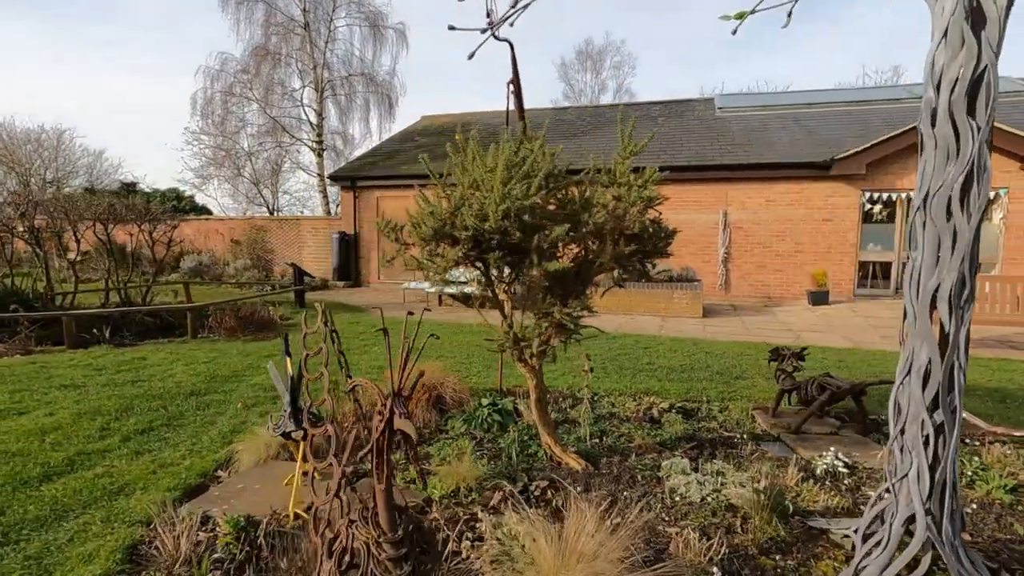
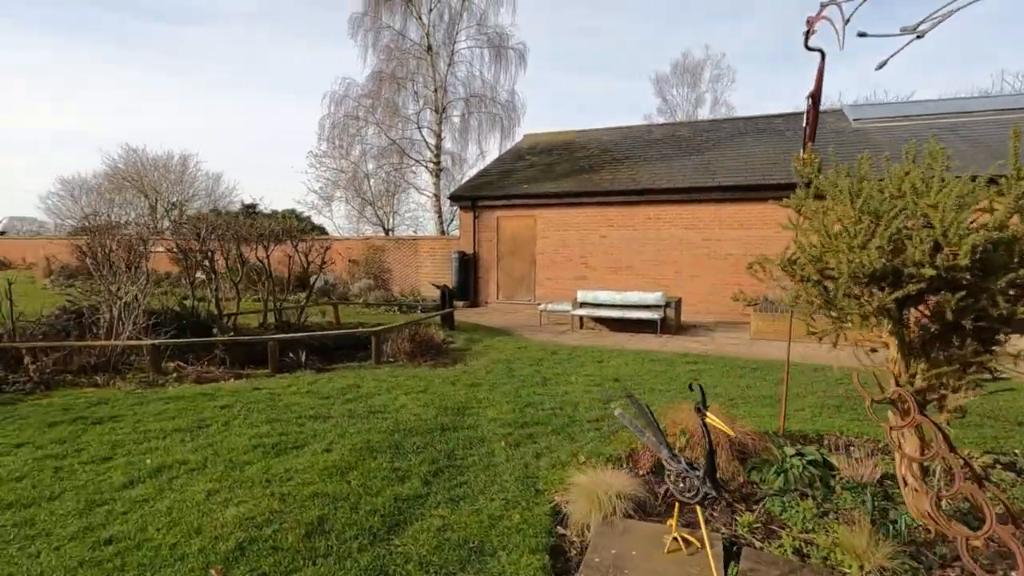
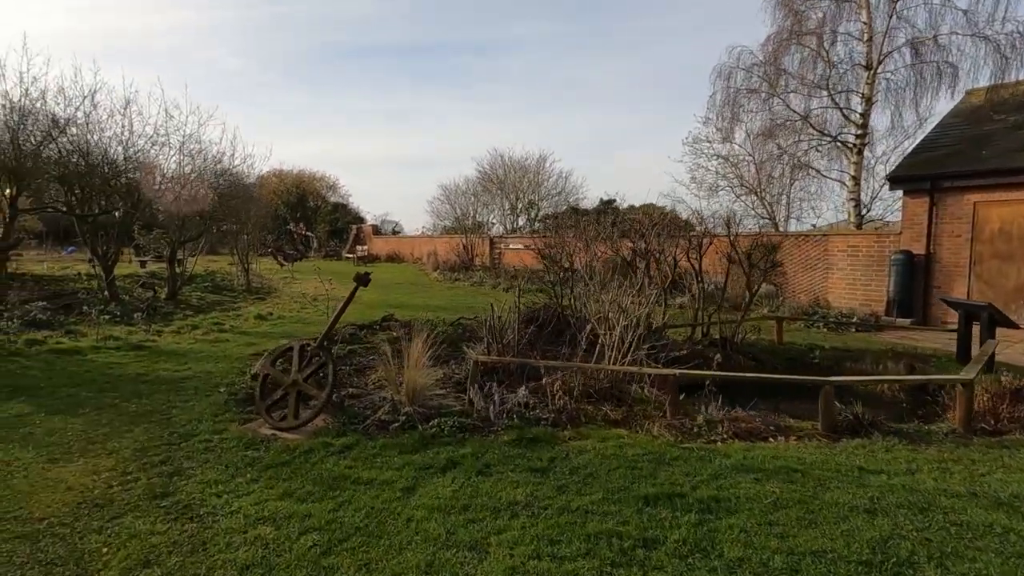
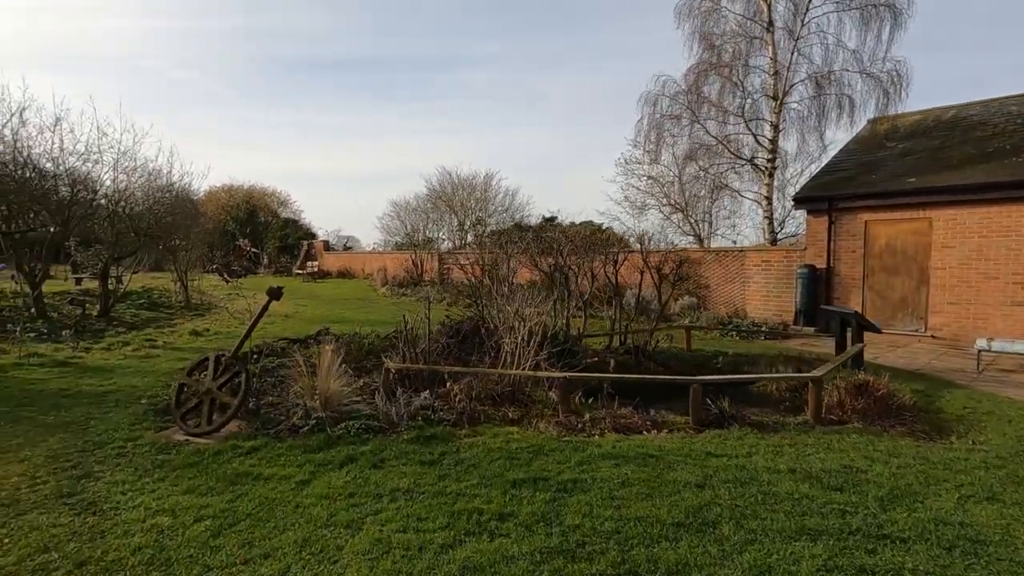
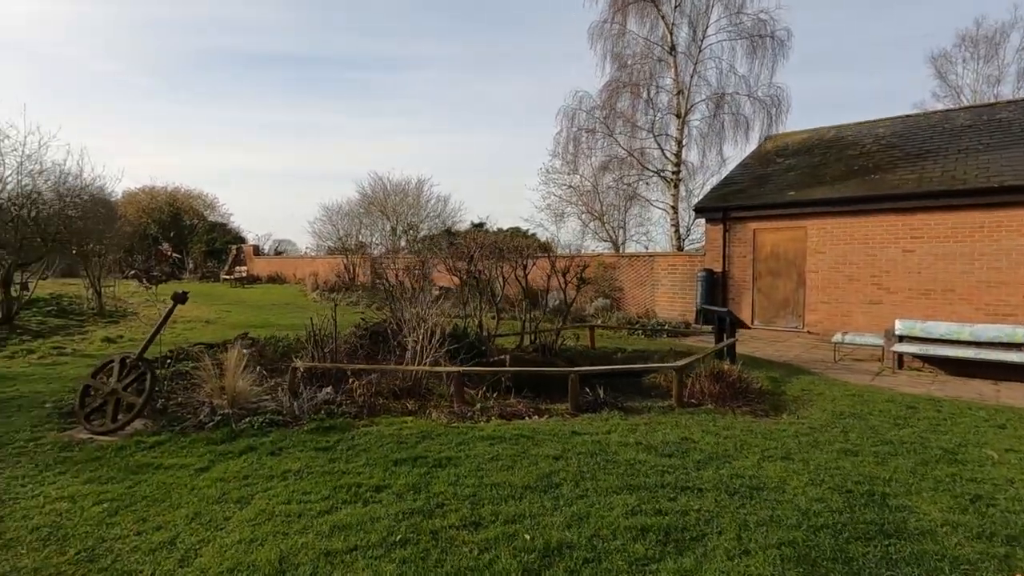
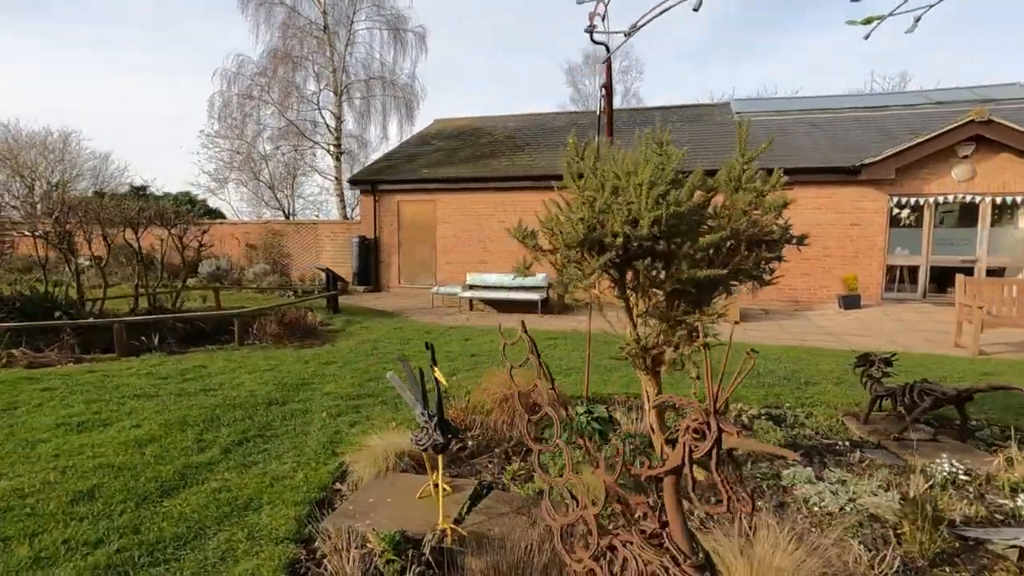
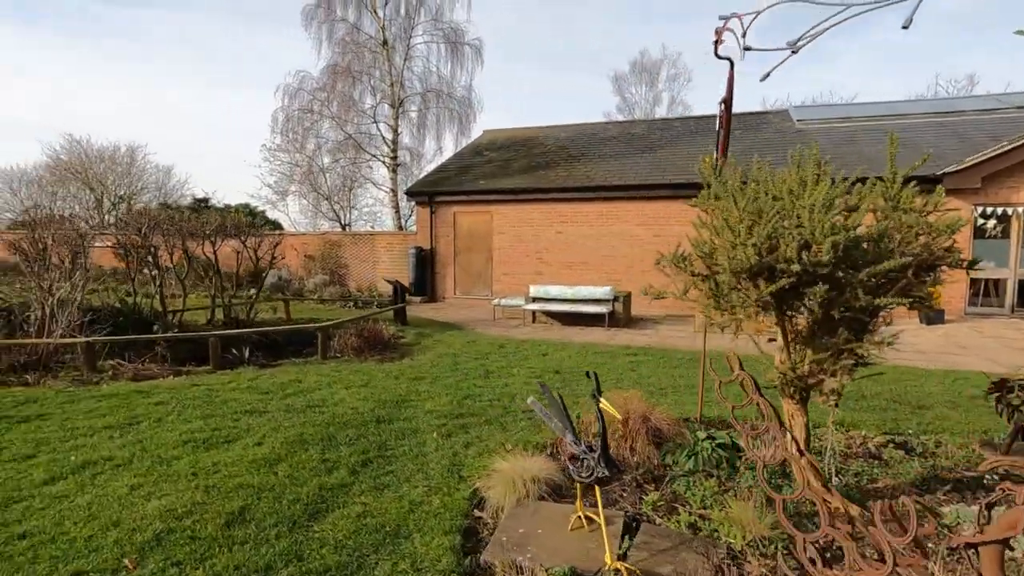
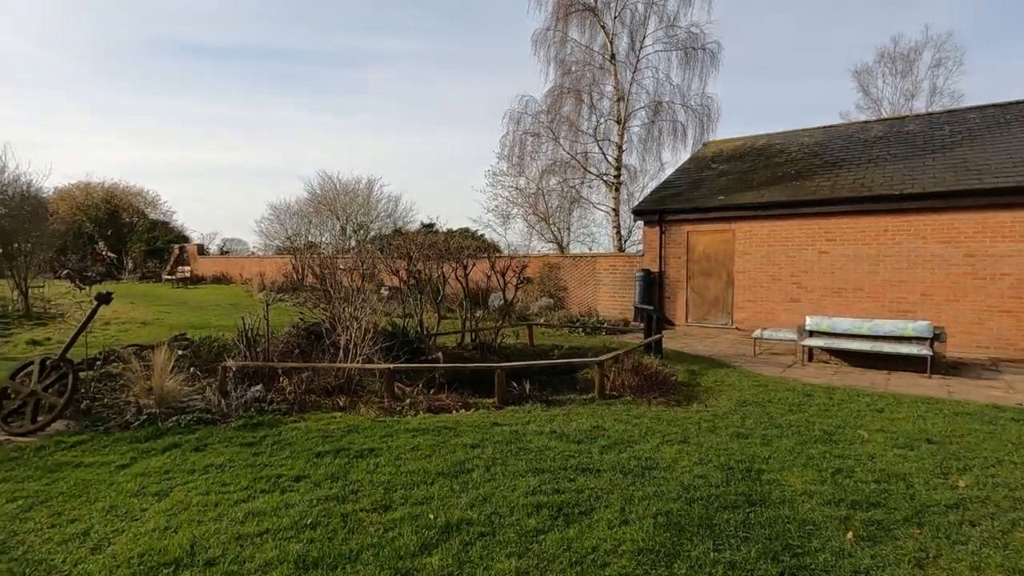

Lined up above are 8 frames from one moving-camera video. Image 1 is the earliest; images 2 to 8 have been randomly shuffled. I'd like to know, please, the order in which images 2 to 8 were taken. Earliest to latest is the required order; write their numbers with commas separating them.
6, 7, 2, 8, 5, 4, 3
